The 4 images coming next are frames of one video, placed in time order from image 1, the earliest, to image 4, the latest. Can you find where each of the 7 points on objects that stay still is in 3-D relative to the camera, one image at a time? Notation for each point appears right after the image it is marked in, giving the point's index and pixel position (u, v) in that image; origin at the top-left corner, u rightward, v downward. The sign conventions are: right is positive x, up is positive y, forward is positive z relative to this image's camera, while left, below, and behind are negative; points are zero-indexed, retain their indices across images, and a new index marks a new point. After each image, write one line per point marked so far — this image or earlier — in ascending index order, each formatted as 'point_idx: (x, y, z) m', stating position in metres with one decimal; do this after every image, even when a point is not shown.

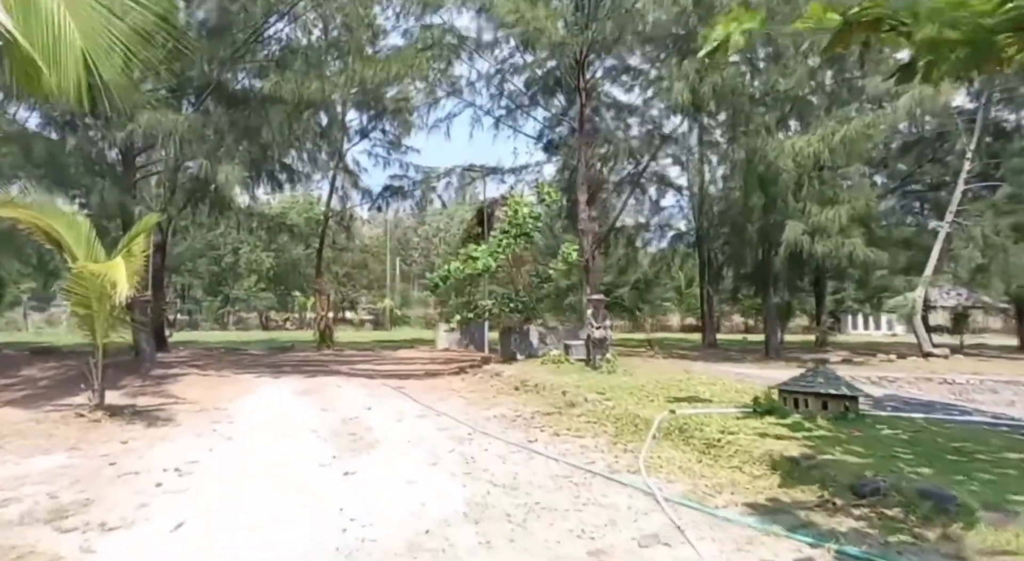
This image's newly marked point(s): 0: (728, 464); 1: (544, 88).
0: (+1.6, -1.4, +5.1) m
1: (+0.8, +5.0, +18.4) m
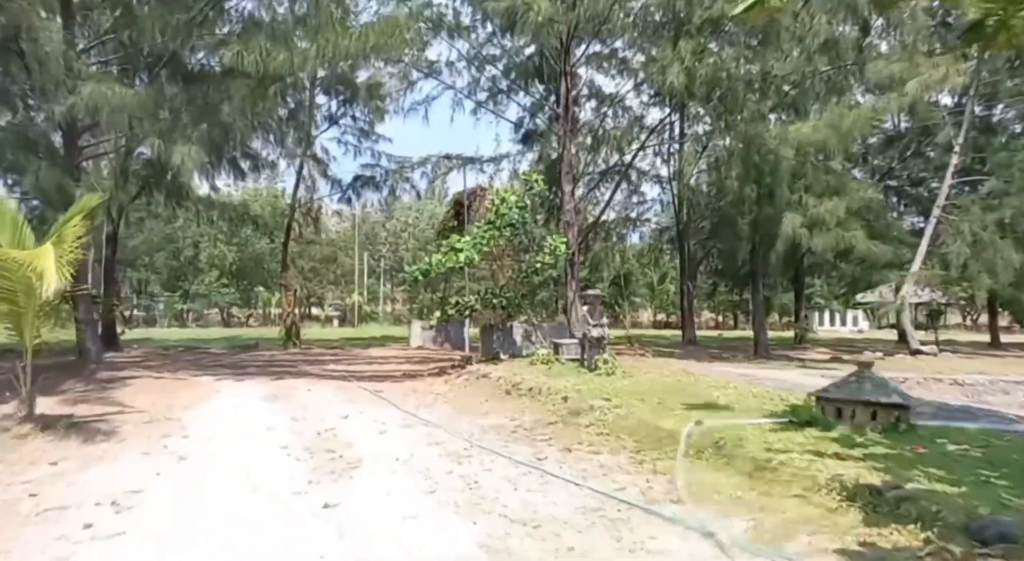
0: (+1.7, -1.3, +4.2) m
1: (+0.3, +5.2, +17.4) m
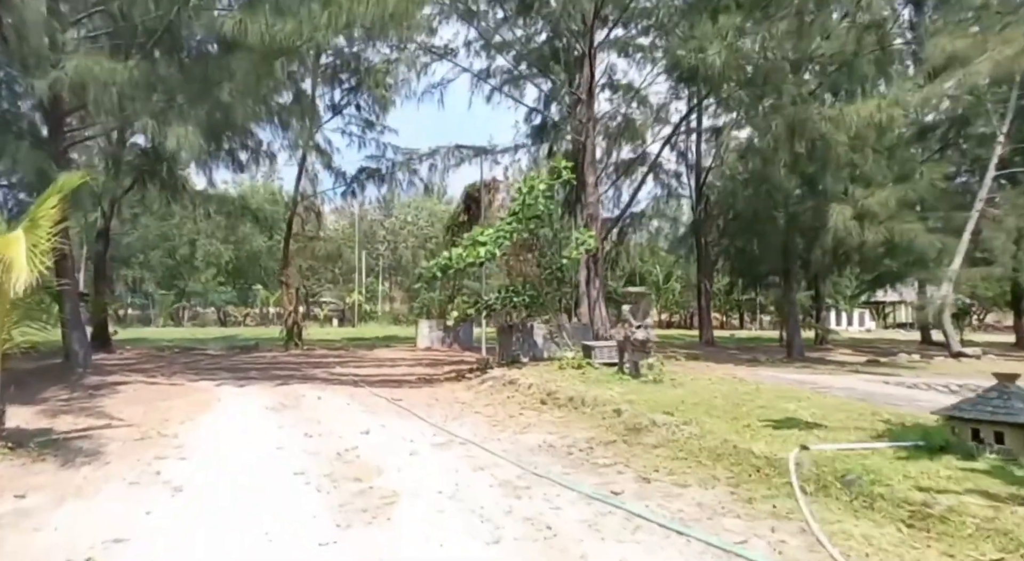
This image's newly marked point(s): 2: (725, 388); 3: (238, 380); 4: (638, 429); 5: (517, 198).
0: (+2.2, -1.3, +3.2) m
1: (+0.7, +5.2, +16.4) m
2: (+2.7, -1.3, +8.4) m
3: (-5.1, -1.8, +12.4) m
4: (+1.2, -1.4, +6.4) m
5: (+0.2, +1.7, +13.3) m
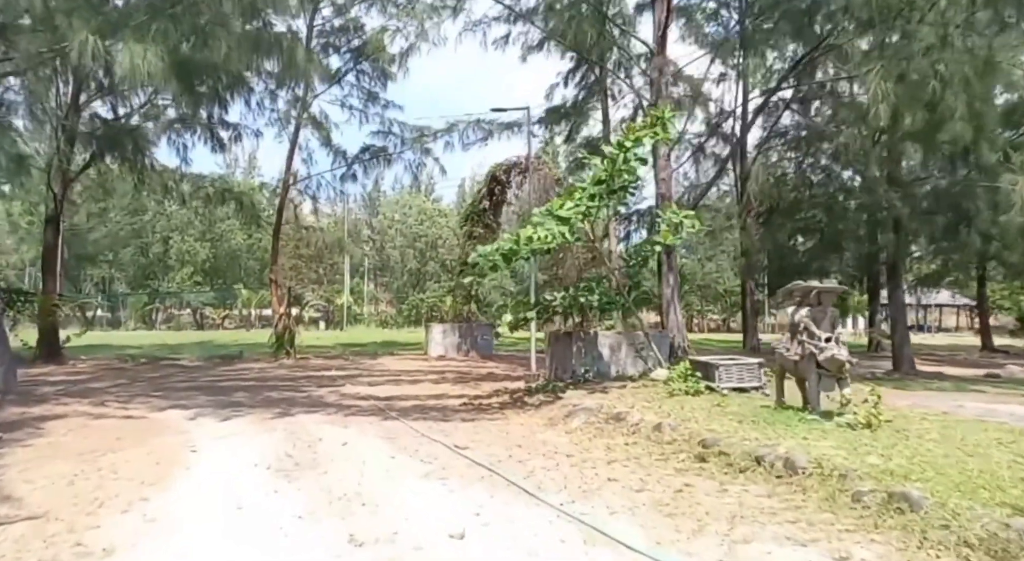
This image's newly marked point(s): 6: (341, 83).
0: (+3.5, -1.2, +0.2) m
1: (+1.7, +5.3, +13.3) m
2: (+3.8, -1.3, +5.4) m
3: (-4.0, -1.7, +9.2) m
4: (+2.4, -1.3, +3.3) m
5: (+1.3, +1.8, +10.2) m
6: (-4.9, +5.7, +19.4) m
